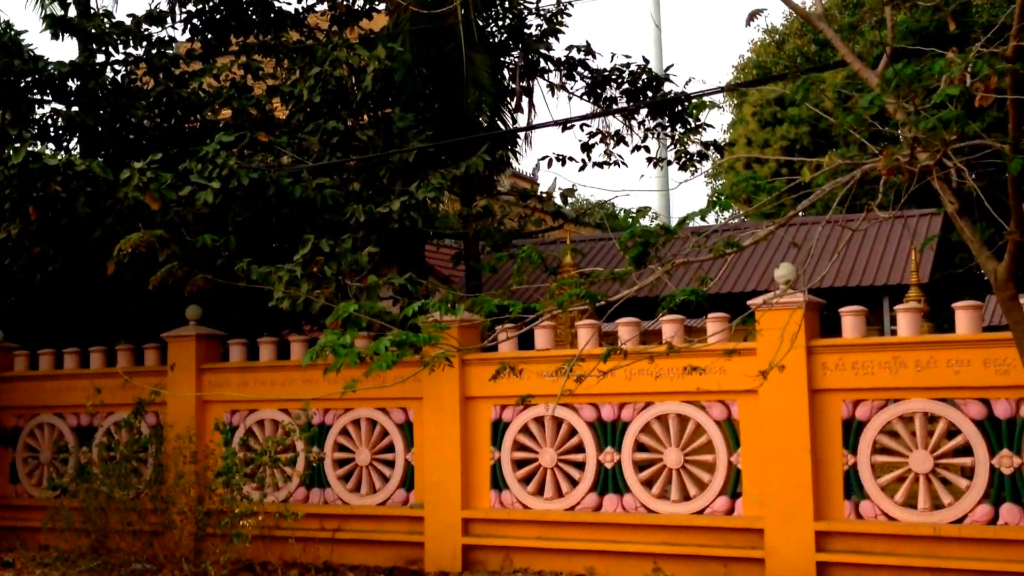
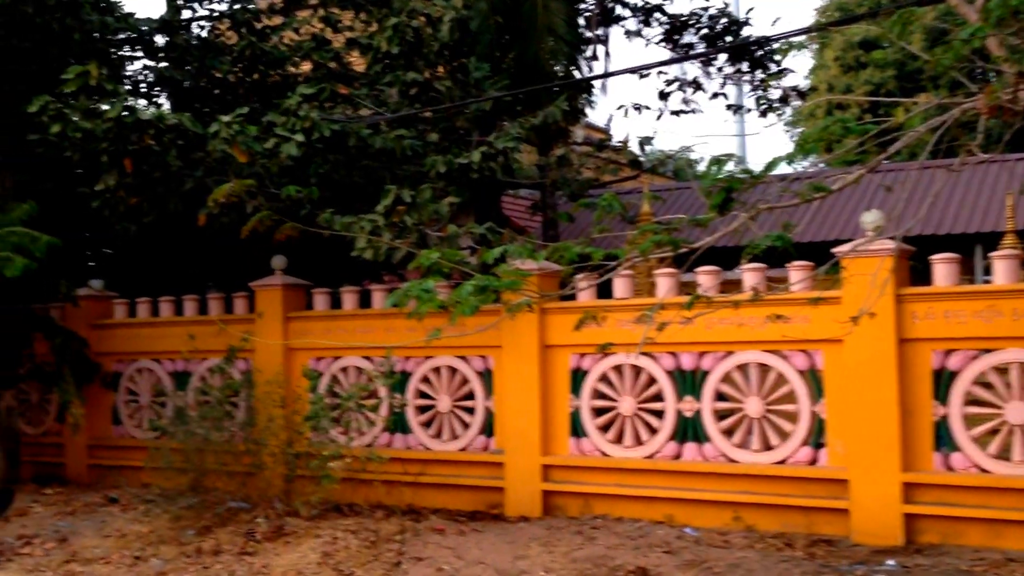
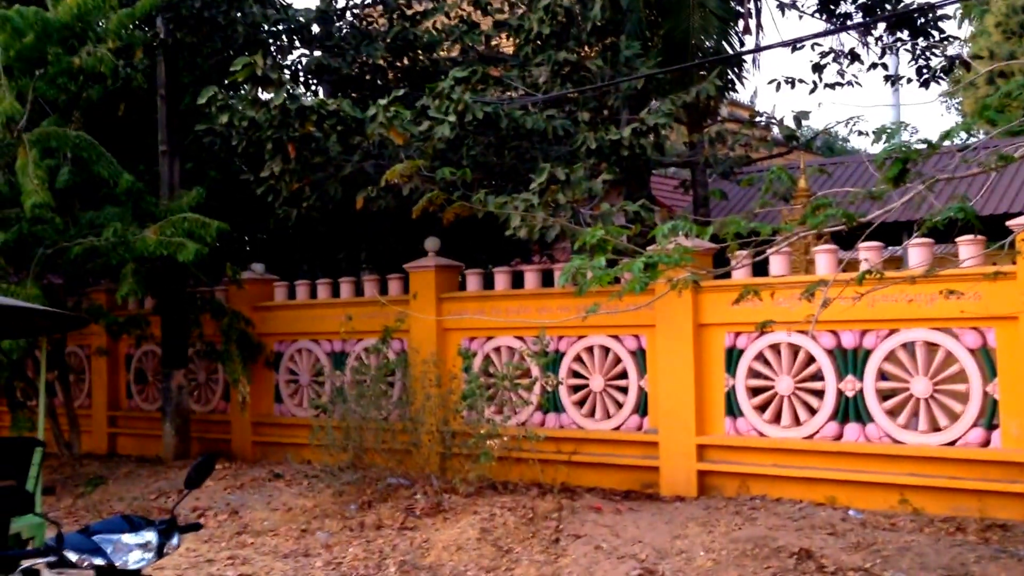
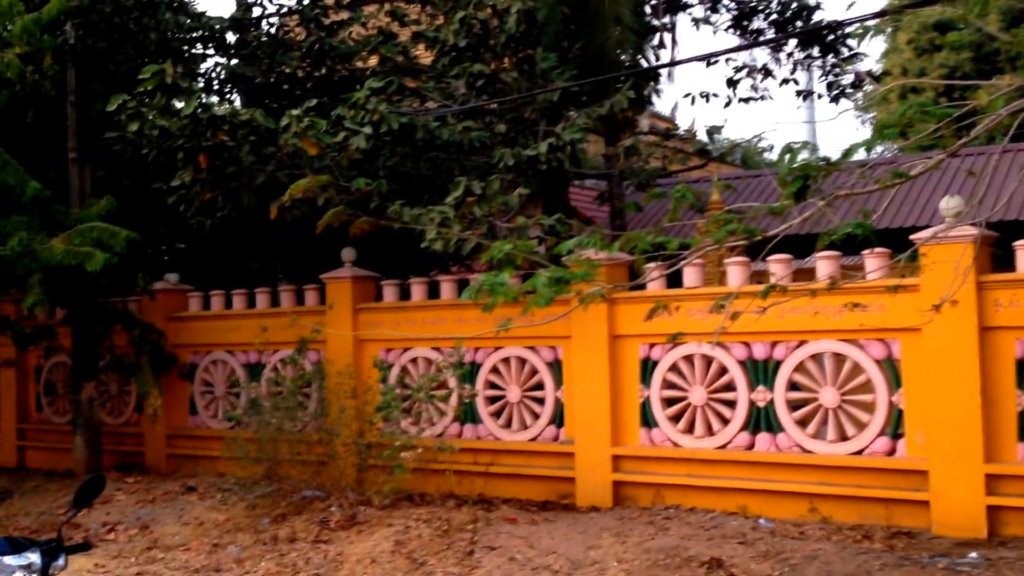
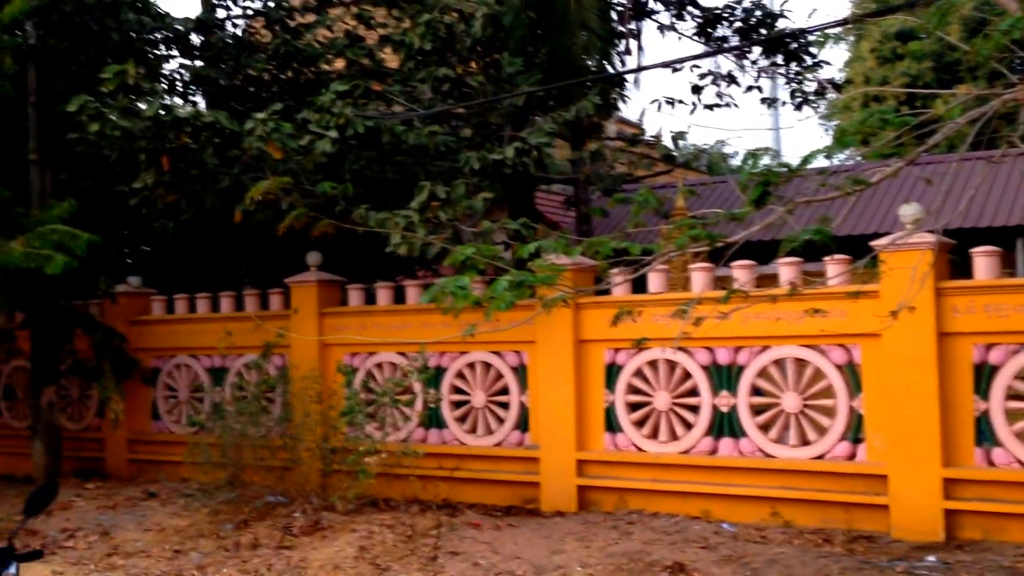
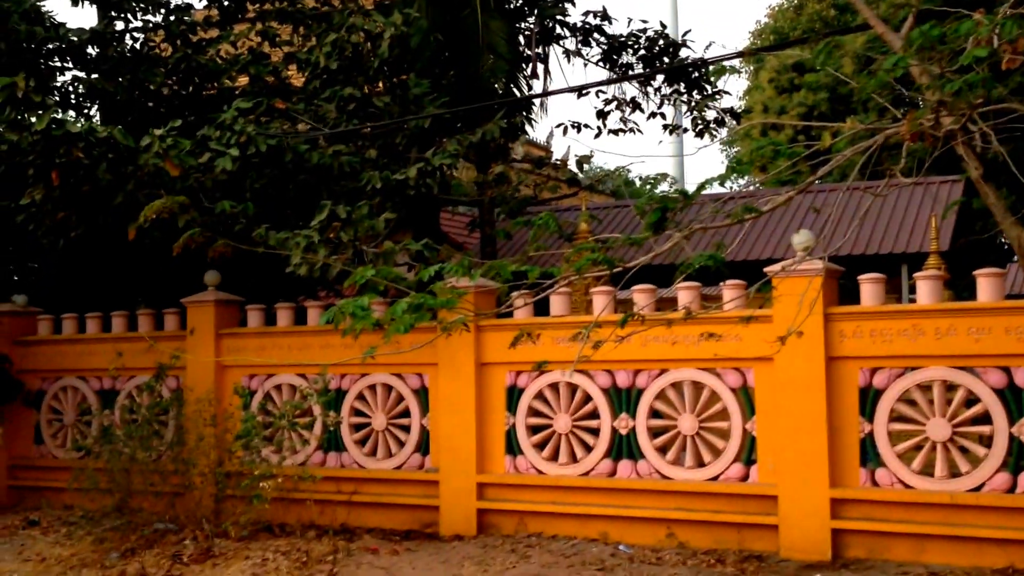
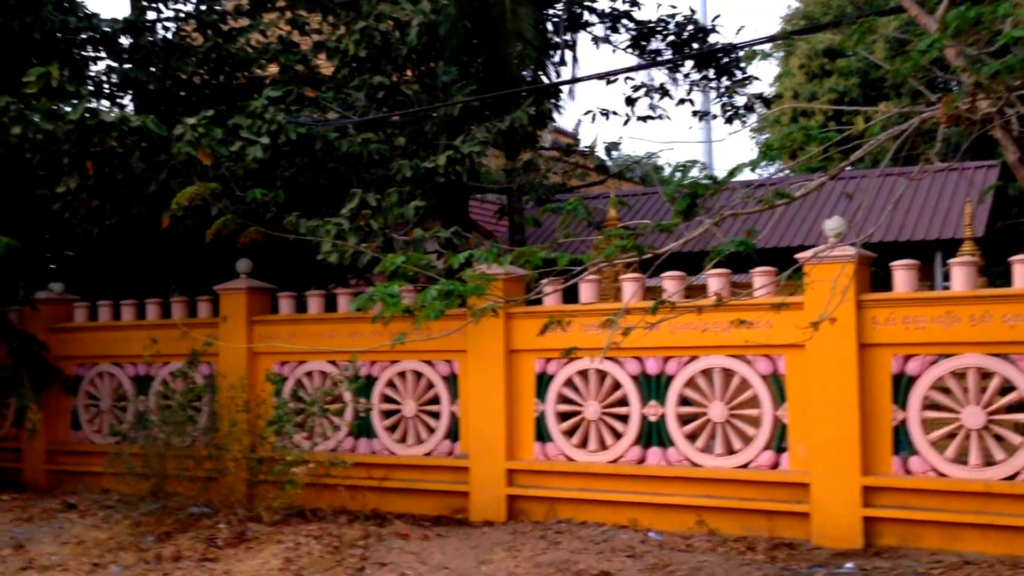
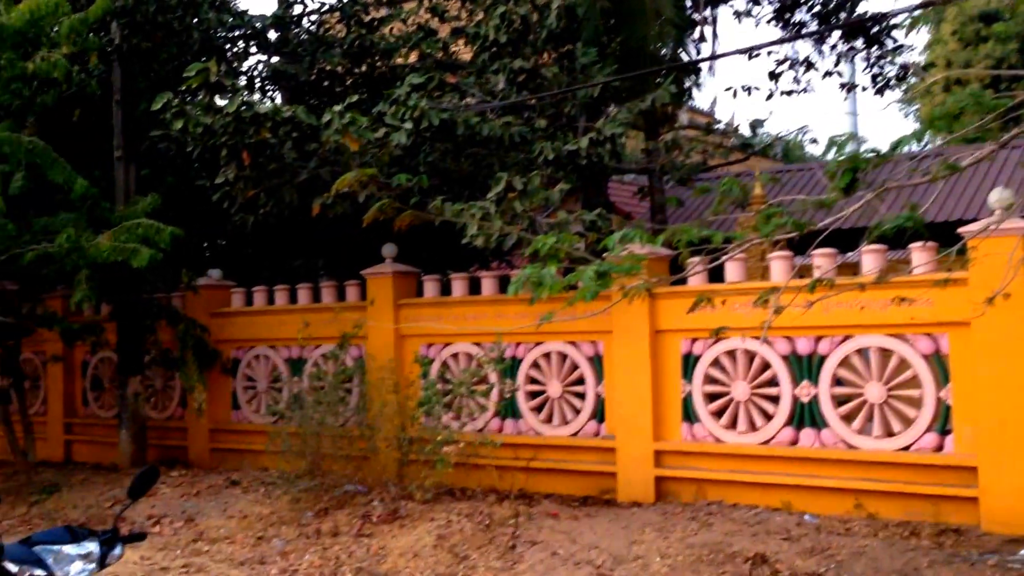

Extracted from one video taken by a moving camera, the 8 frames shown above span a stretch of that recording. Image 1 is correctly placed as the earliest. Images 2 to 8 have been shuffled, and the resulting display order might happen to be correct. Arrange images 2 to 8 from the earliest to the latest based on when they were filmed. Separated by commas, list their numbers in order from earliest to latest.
6, 7, 2, 5, 4, 8, 3
